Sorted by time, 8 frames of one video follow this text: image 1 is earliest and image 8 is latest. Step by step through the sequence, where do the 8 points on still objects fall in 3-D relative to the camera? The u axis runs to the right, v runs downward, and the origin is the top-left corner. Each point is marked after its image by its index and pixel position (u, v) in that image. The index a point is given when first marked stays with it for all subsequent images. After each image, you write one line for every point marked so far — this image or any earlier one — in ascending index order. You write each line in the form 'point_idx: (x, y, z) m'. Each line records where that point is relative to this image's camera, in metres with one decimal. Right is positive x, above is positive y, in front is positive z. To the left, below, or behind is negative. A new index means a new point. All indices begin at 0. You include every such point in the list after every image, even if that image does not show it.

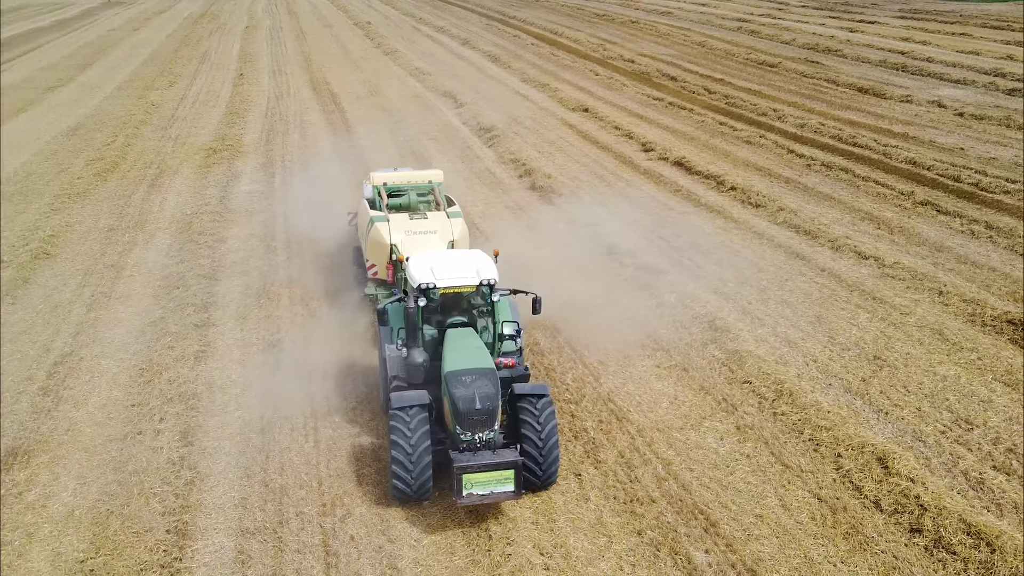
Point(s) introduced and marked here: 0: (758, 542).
0: (+2.0, -2.1, +6.5) m
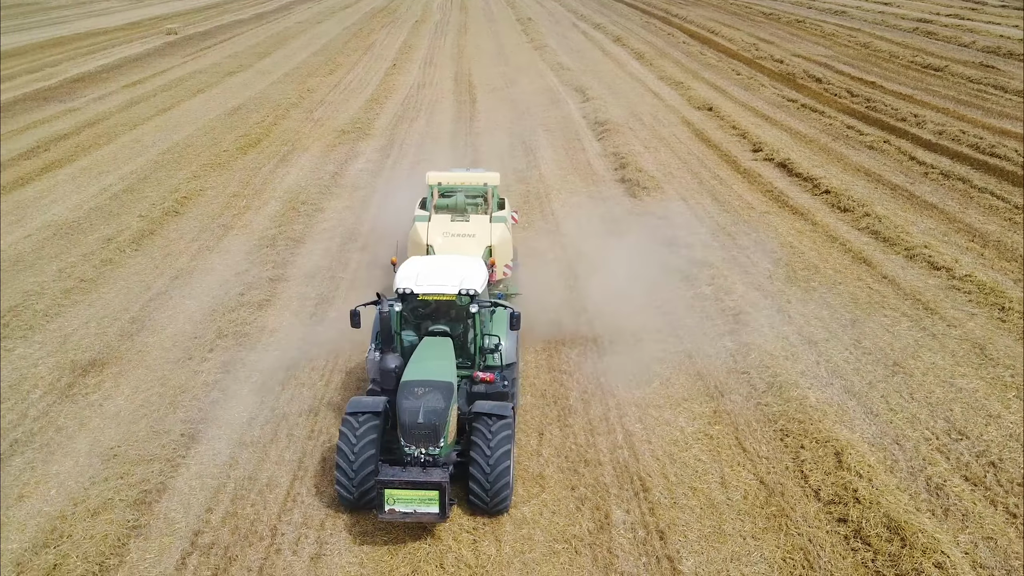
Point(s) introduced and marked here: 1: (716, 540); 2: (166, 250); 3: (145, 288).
0: (+1.4, -1.9, +6.9) m
1: (+1.7, -2.0, +6.5) m
2: (-5.7, +0.6, +13.2) m
3: (-5.3, 0.0, +11.6) m
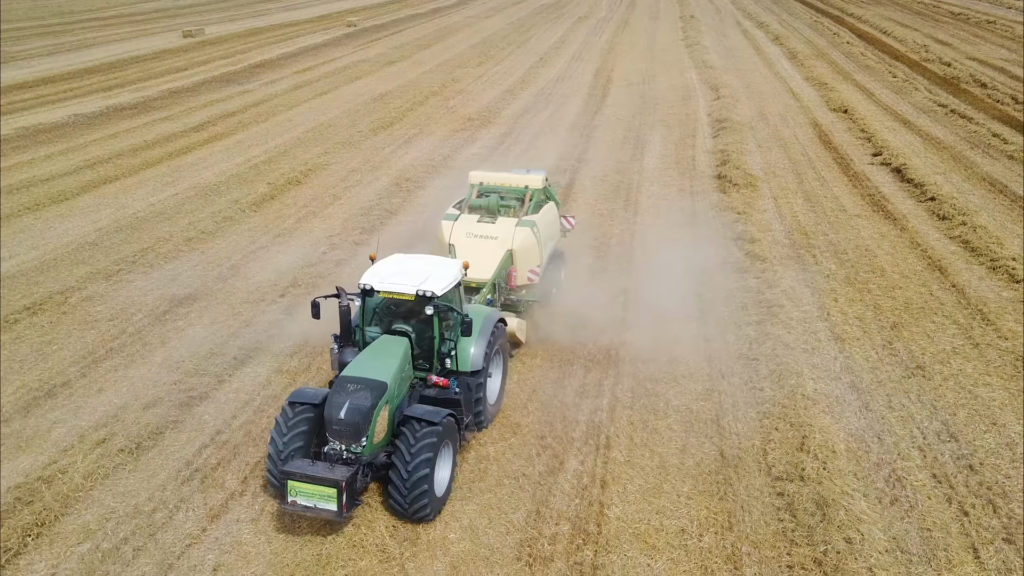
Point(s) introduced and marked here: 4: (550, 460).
0: (+1.1, -1.7, +7.4) m
1: (+1.2, -1.8, +7.1) m
2: (-4.4, +1.4, +15.0) m
3: (-4.4, +0.8, +13.4) m
4: (+0.3, -1.6, +7.5) m
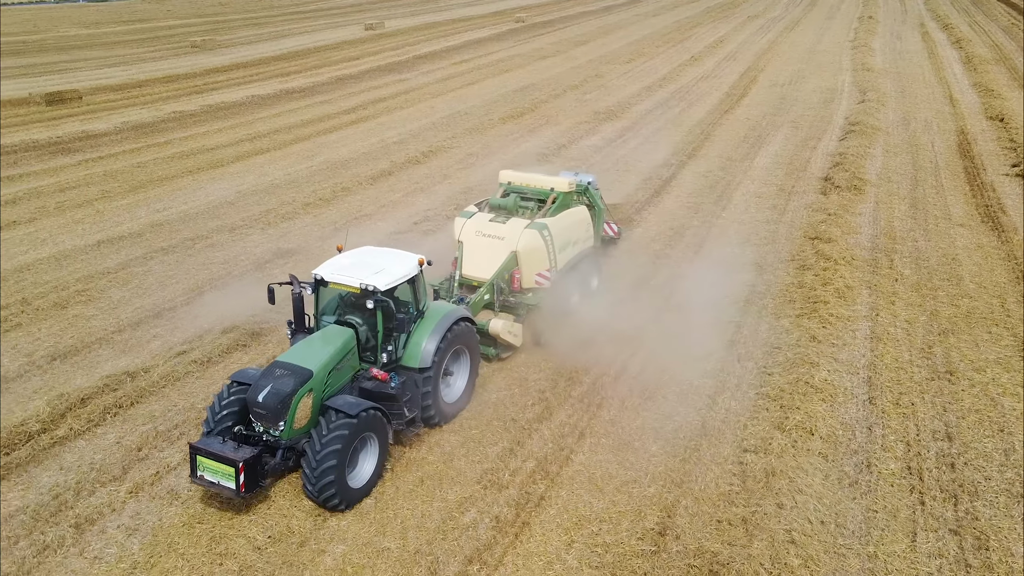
0: (+1.0, -1.4, +8.1) m
1: (+1.0, -1.5, +7.7) m
2: (-2.5, +2.1, +16.6) m
3: (-2.9, +1.5, +15.1) m
4: (+0.3, -1.3, +8.3) m
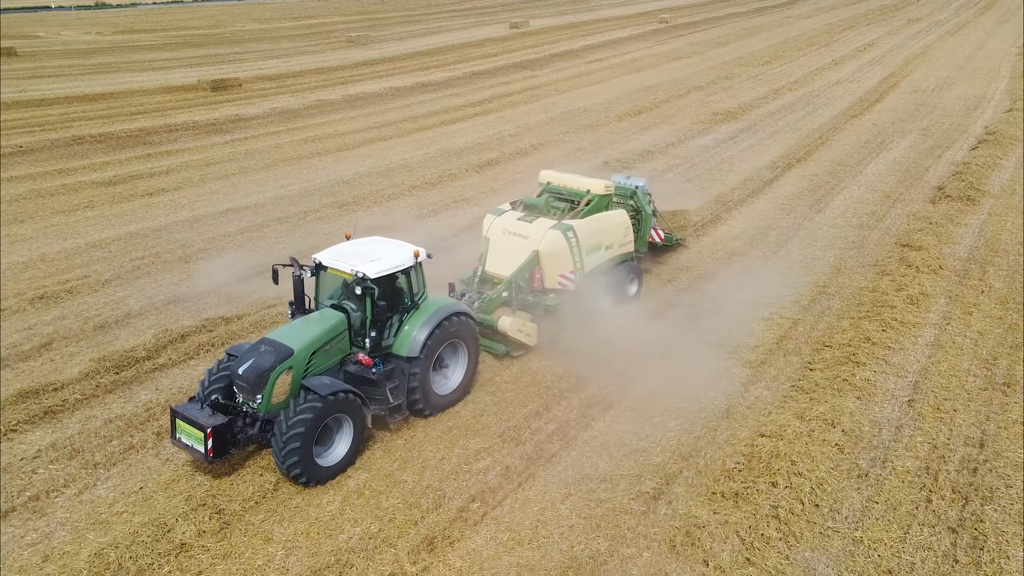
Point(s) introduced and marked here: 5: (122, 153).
0: (+1.4, -1.2, +8.5) m
1: (+1.3, -1.4, +8.1) m
2: (-0.4, +2.5, +17.5) m
3: (-1.1, +1.9, +16.1) m
4: (+0.7, -1.1, +8.9) m
5: (-9.3, +3.2, +19.1) m
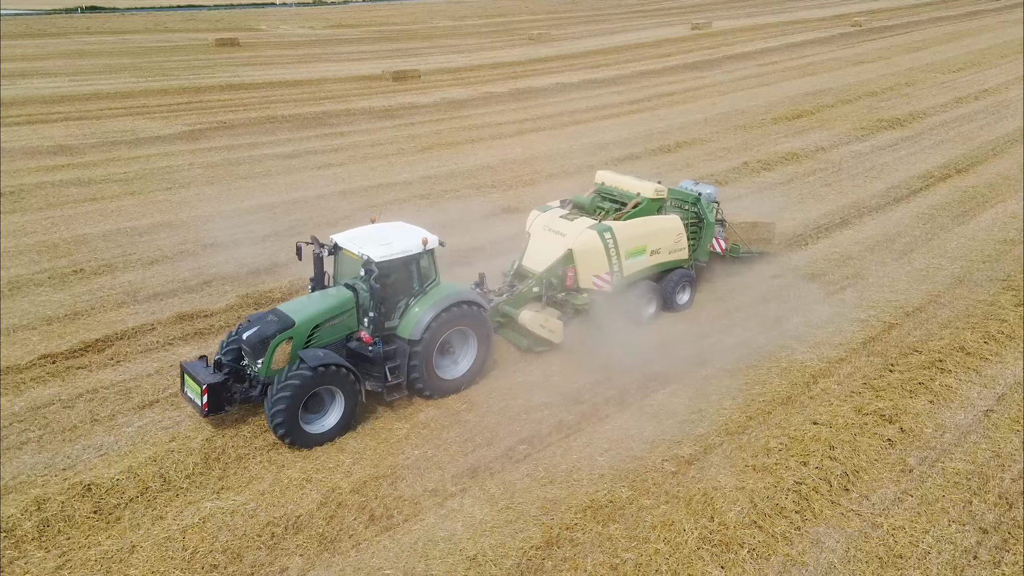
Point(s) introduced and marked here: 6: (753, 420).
0: (+2.1, -1.0, +8.9) m
1: (+2.0, -1.2, +8.6) m
2: (+2.7, +2.7, +18.1) m
3: (+1.6, +2.2, +16.8) m
4: (+1.6, -0.8, +9.4) m
5: (-5.6, +4.2, +21.5) m
6: (+2.4, -1.3, +8.1) m
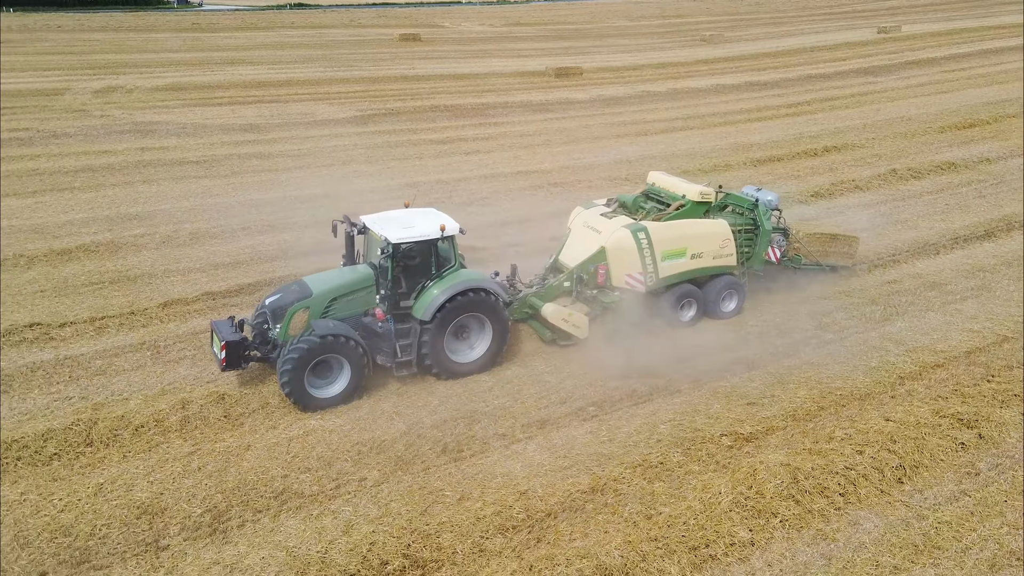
0: (+3.1, -0.9, +9.1) m
1: (+2.9, -1.1, +8.8) m
2: (+5.8, +2.6, +17.9) m
3: (+4.5, +2.2, +16.9) m
4: (+2.7, -0.7, +9.7) m
5: (-1.5, +4.8, +23.0) m
6: (+3.2, -1.3, +8.2) m
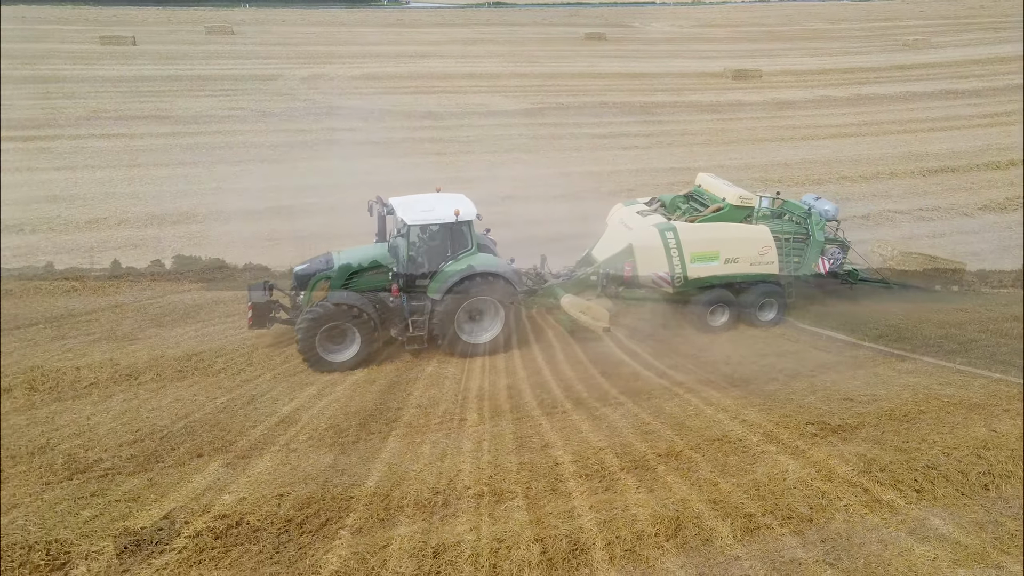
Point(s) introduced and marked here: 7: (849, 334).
0: (+4.4, -1.0, +9.1) m
1: (+4.0, -1.1, +8.8) m
2: (+9.1, +2.3, +17.0) m
3: (+7.6, +2.0, +16.3) m
4: (+4.1, -0.7, +9.7) m
5: (+3.3, +5.0, +23.5) m
6: (+4.2, -1.3, +8.2) m
7: (+4.4, -0.5, +10.2) m
